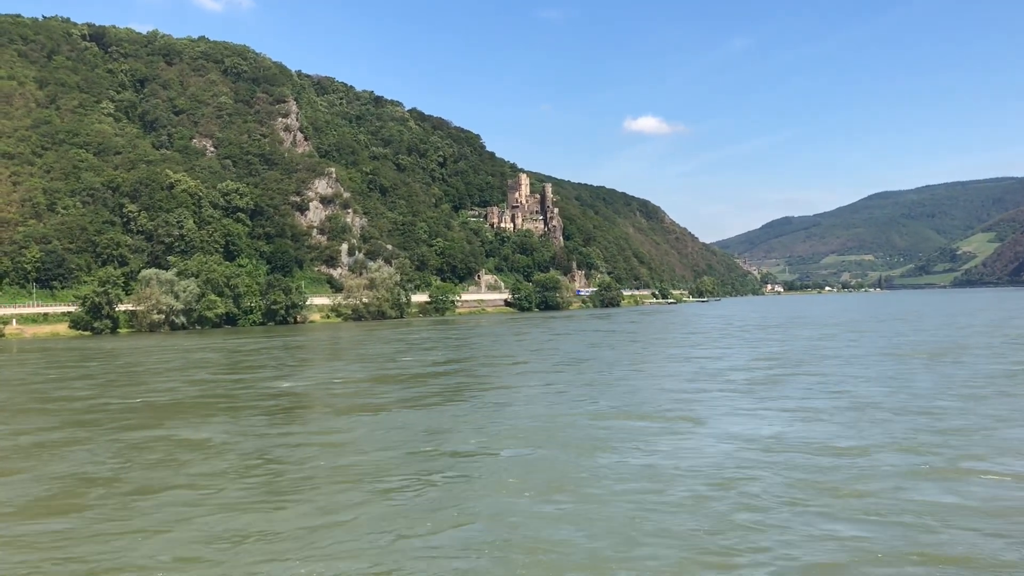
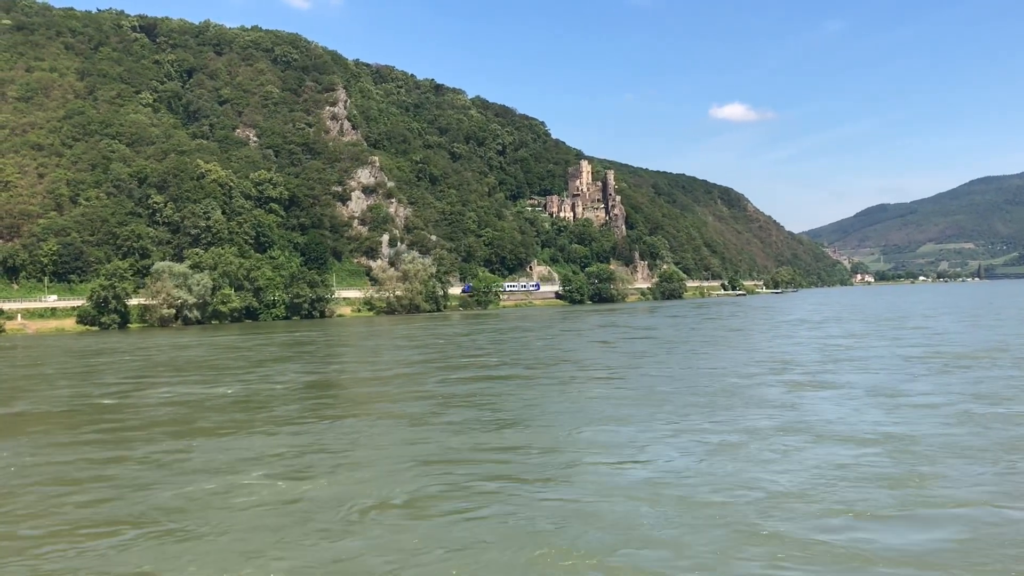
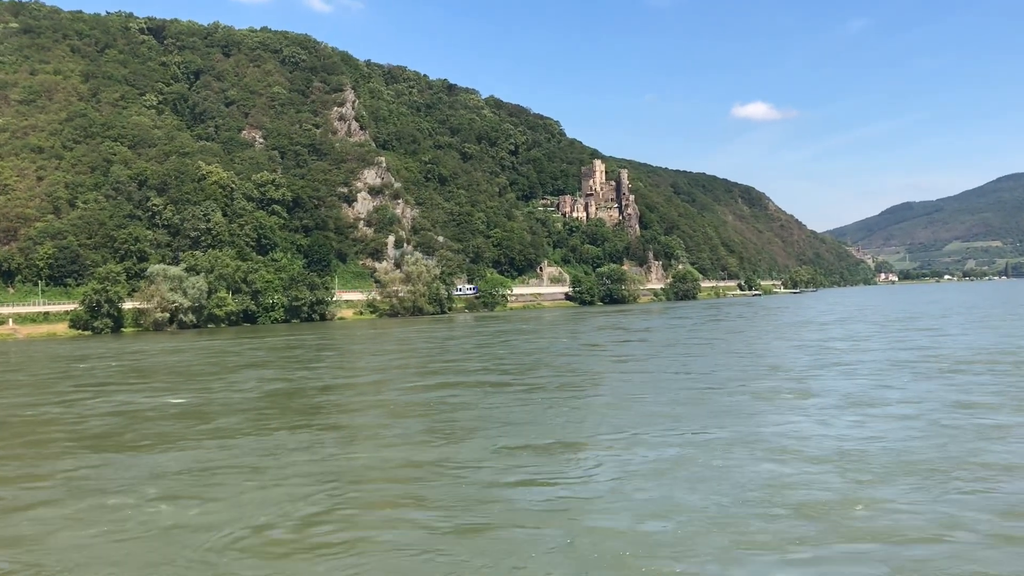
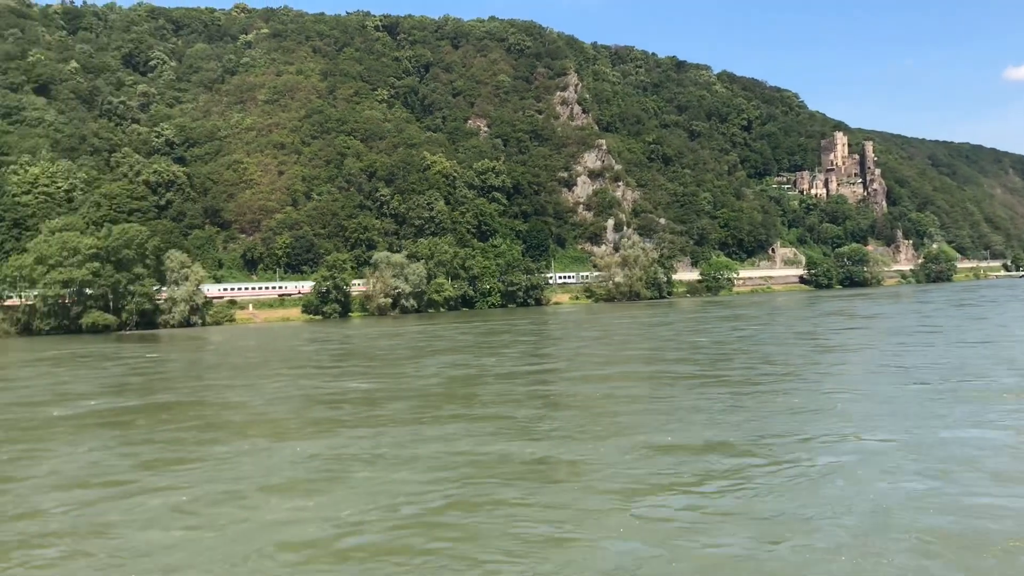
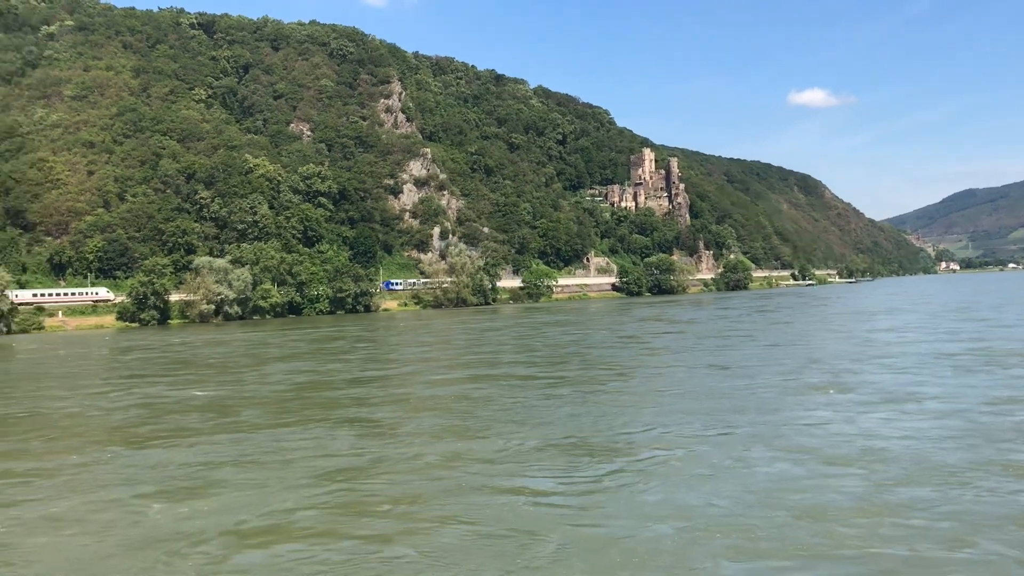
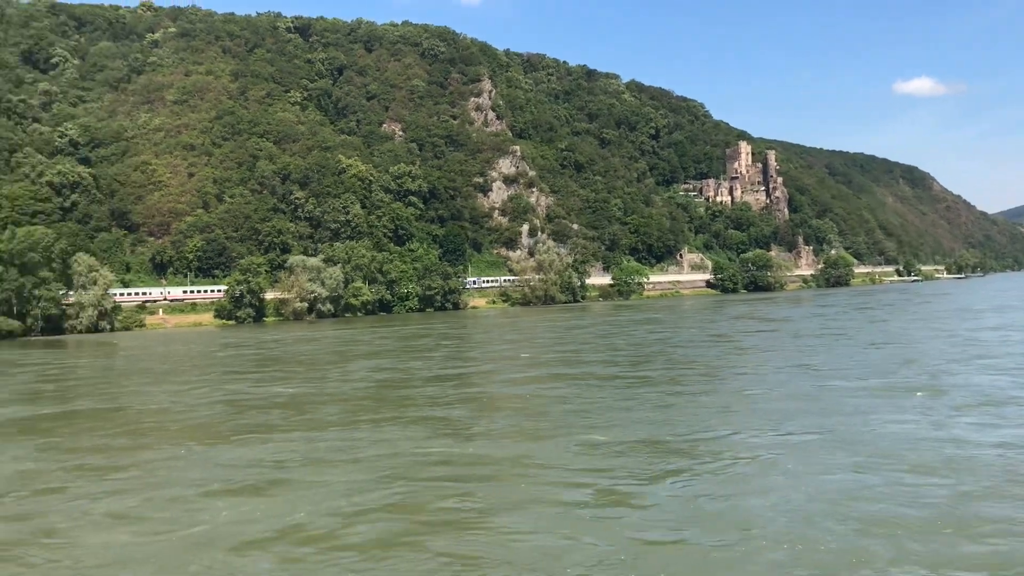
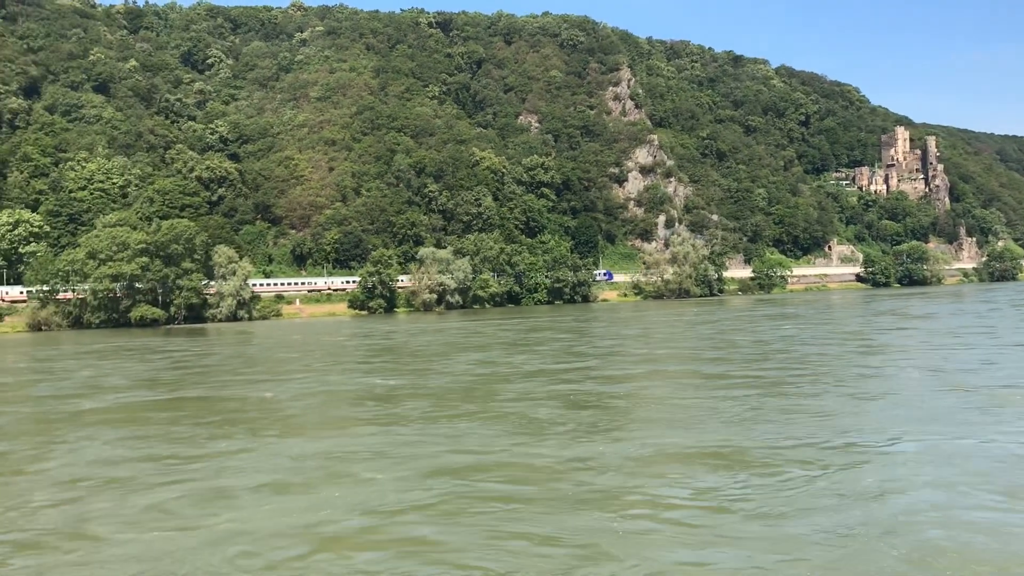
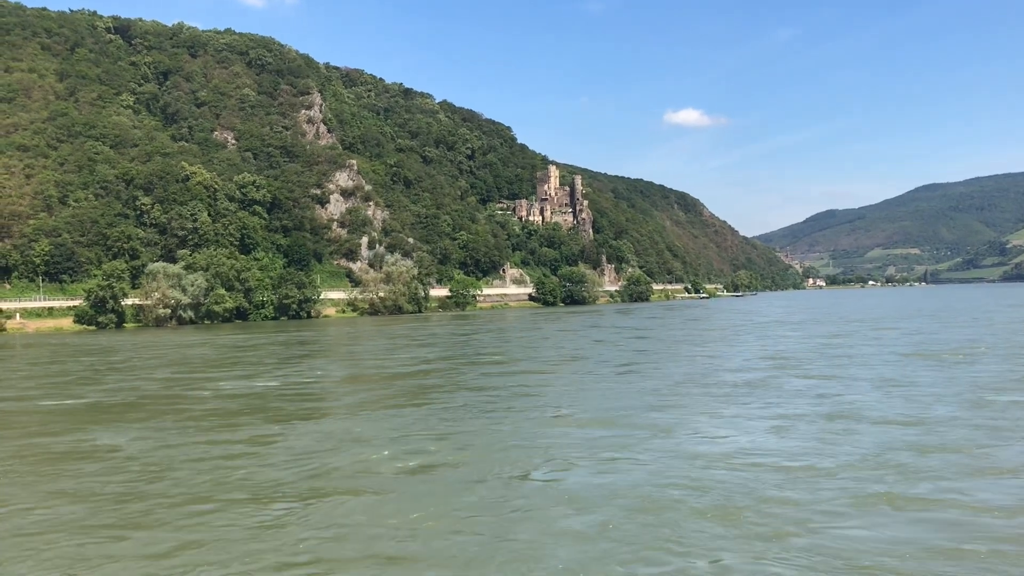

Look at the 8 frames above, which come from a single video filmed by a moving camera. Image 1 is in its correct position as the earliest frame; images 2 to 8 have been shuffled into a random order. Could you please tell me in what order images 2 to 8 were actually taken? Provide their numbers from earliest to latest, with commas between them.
8, 2, 3, 5, 6, 4, 7
